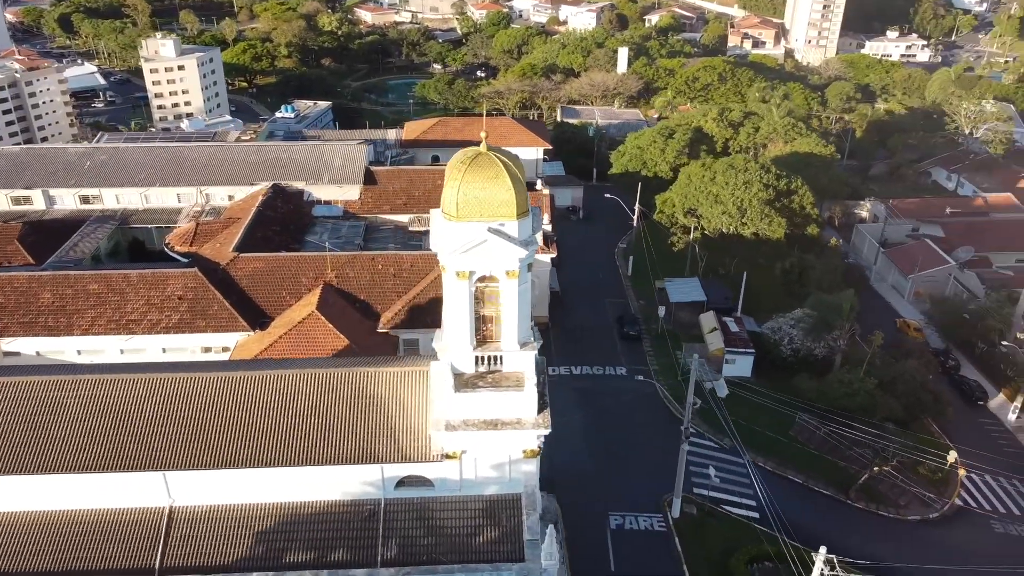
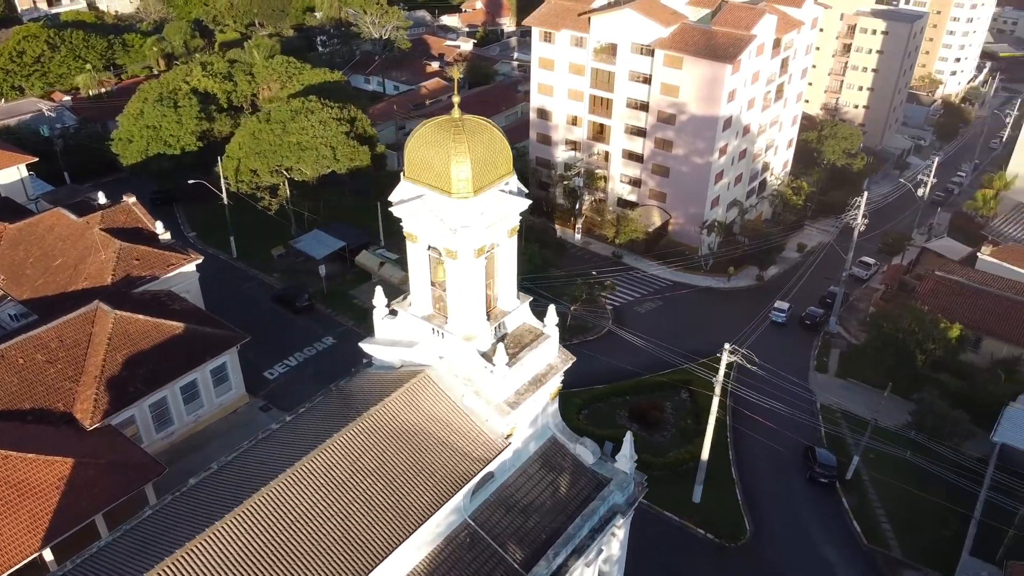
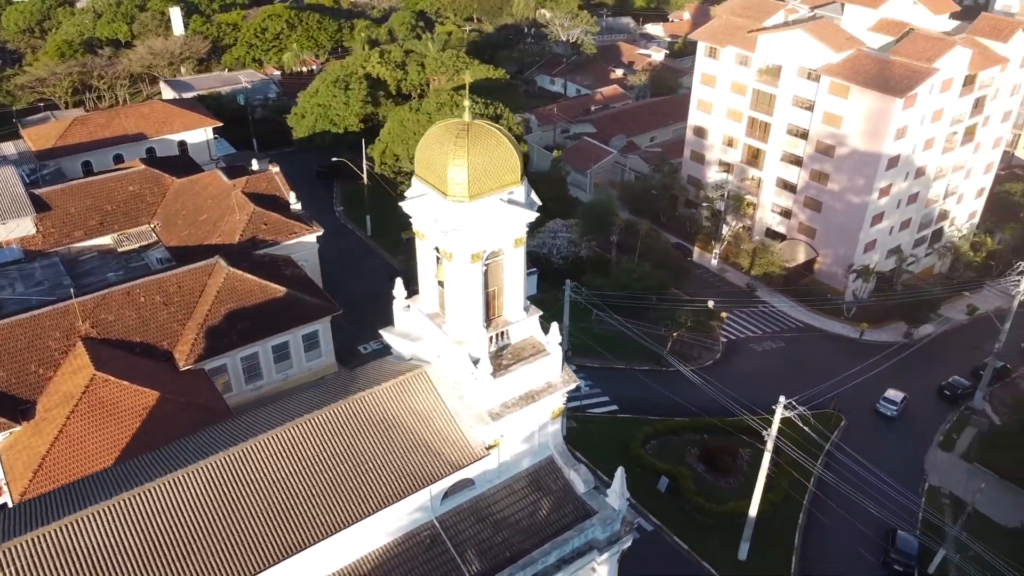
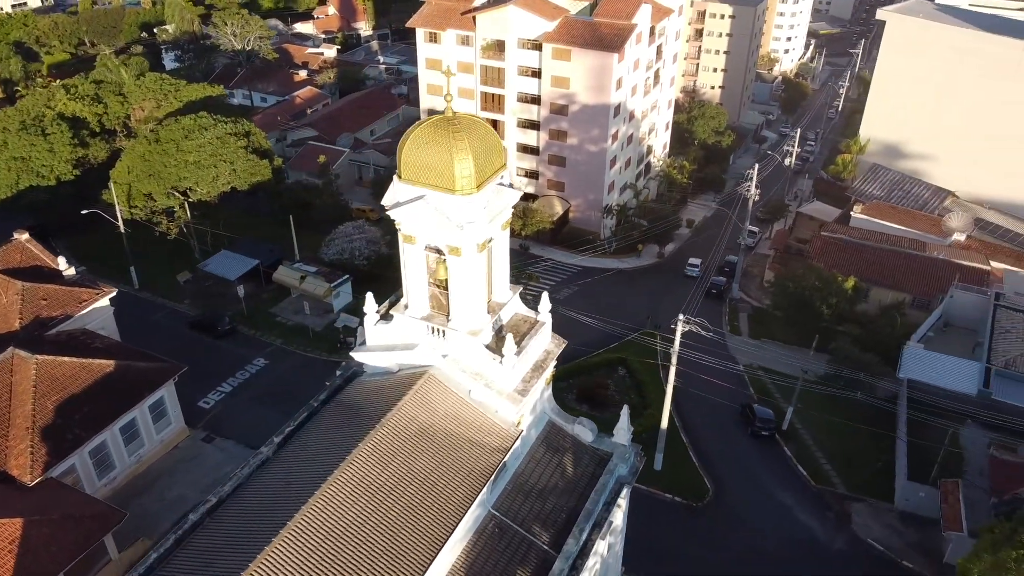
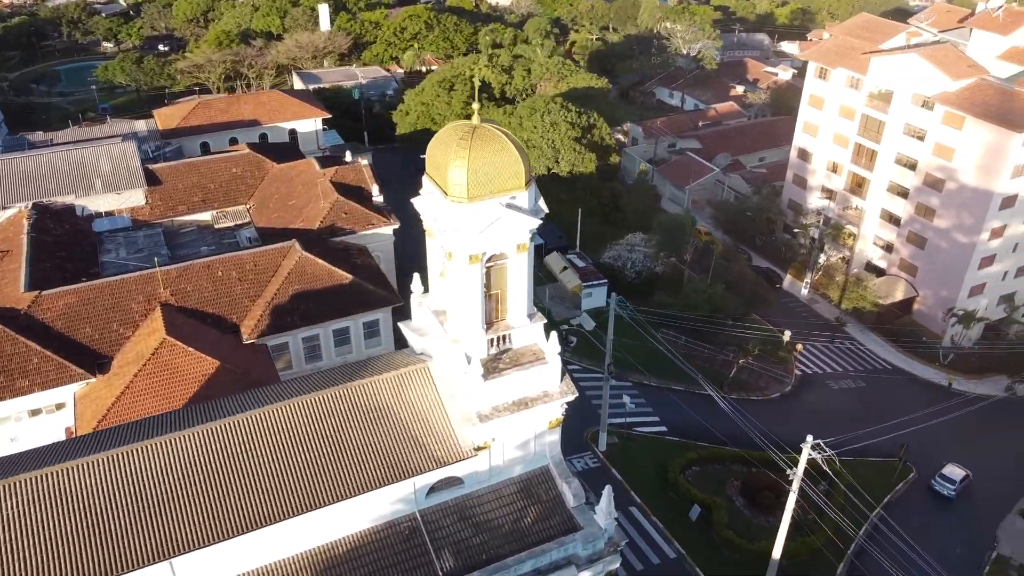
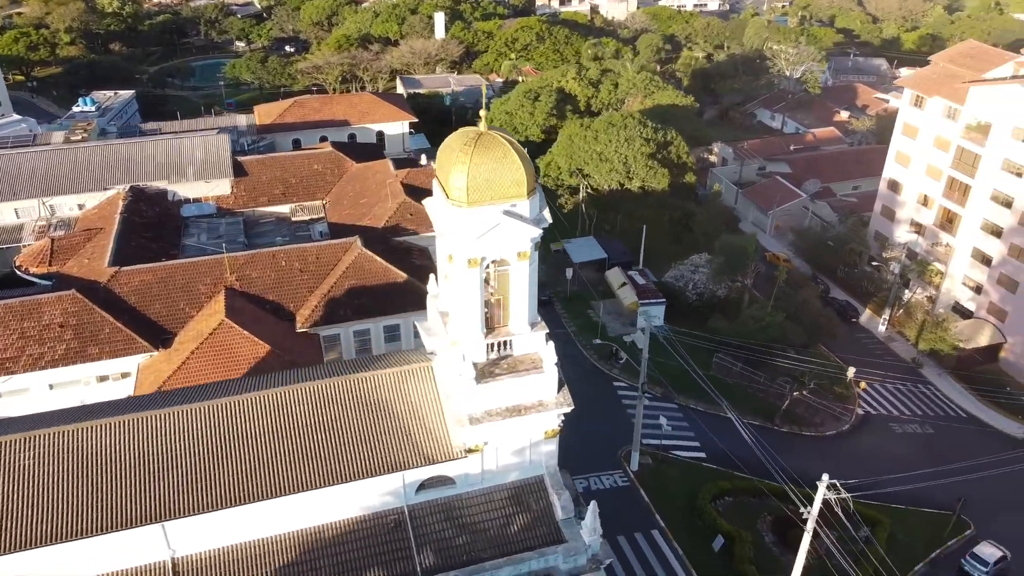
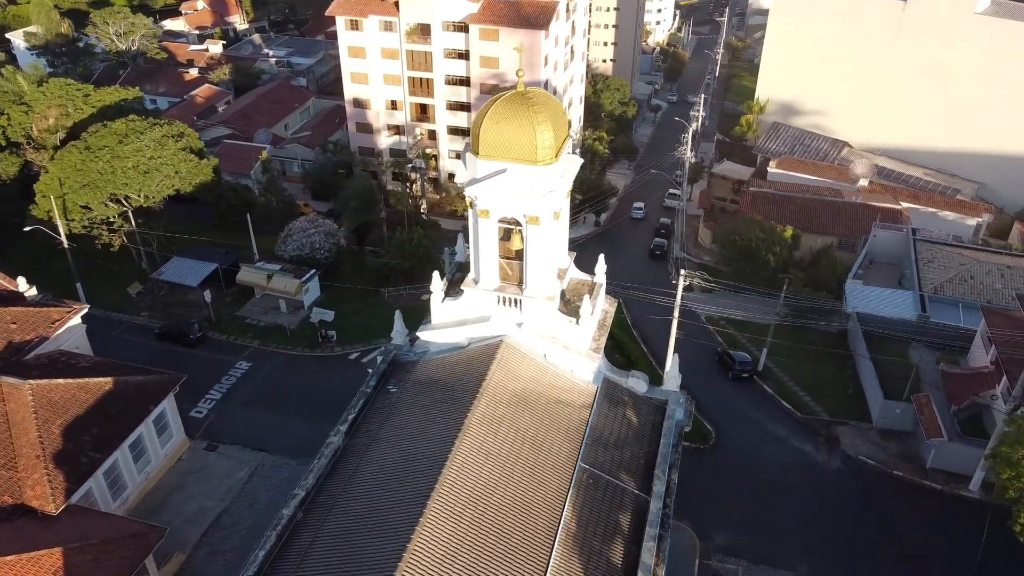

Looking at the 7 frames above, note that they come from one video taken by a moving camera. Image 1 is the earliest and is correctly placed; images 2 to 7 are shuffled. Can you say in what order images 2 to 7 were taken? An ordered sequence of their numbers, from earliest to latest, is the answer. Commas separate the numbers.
6, 5, 3, 2, 4, 7
